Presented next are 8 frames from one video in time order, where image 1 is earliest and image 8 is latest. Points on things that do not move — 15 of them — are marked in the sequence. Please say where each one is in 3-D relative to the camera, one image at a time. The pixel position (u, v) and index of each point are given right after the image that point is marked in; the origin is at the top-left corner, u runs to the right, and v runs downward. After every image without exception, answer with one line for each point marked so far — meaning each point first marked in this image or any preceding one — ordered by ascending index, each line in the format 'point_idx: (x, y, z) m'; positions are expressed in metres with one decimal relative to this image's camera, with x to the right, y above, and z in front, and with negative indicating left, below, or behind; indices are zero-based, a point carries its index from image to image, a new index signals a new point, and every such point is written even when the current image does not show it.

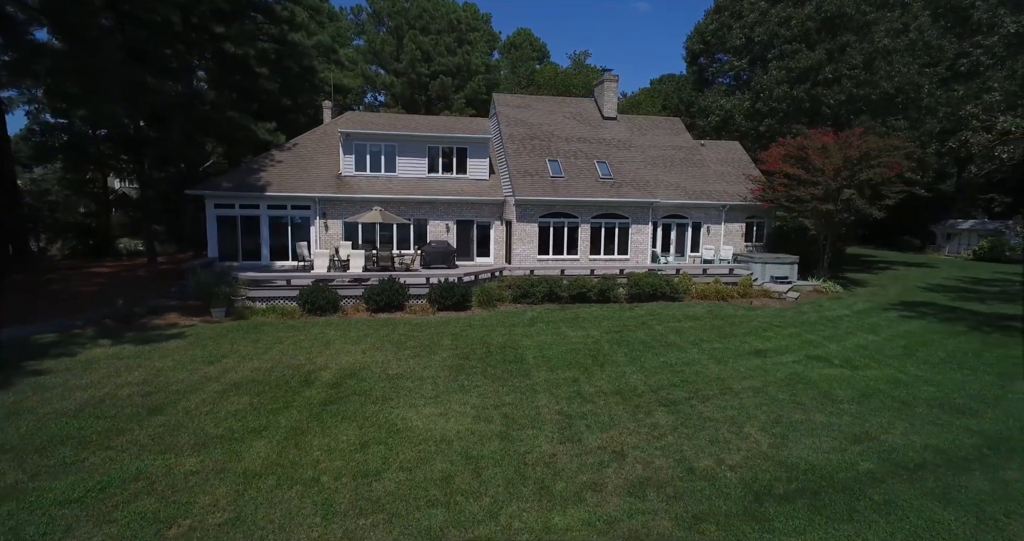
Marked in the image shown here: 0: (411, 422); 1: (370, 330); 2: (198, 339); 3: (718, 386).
0: (-1.3, -1.9, +6.4) m
1: (-3.3, -1.3, +11.3) m
2: (-6.4, -1.4, +10.3) m
3: (+3.3, -1.8, +8.0) m
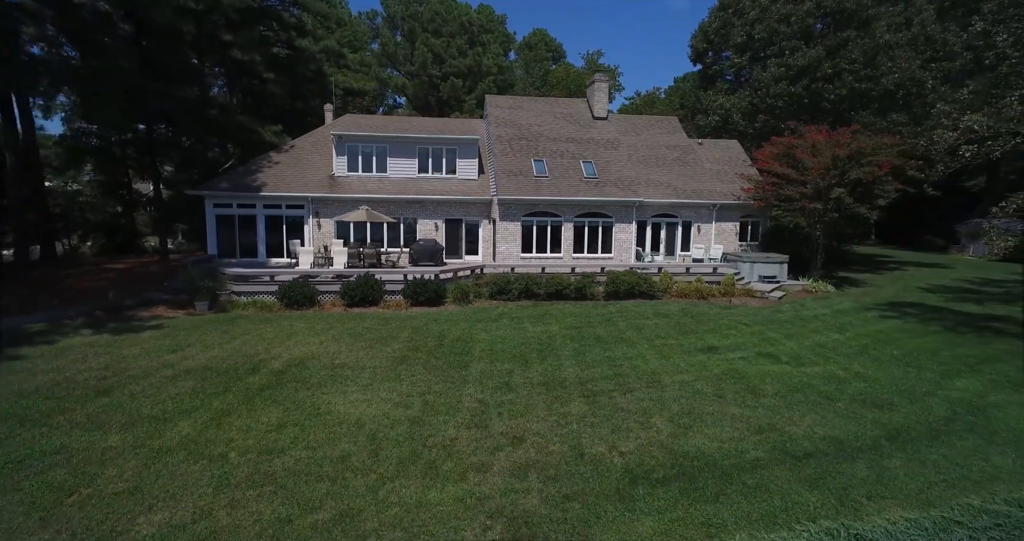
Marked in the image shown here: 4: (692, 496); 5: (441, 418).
0: (-2.4, -1.9, +6.8) m
1: (-4.2, -1.3, +11.8) m
2: (-7.4, -1.3, +10.9) m
3: (+2.2, -1.8, +8.3) m
4: (+1.9, -2.3, +5.1) m
5: (-0.9, -2.0, +6.6) m
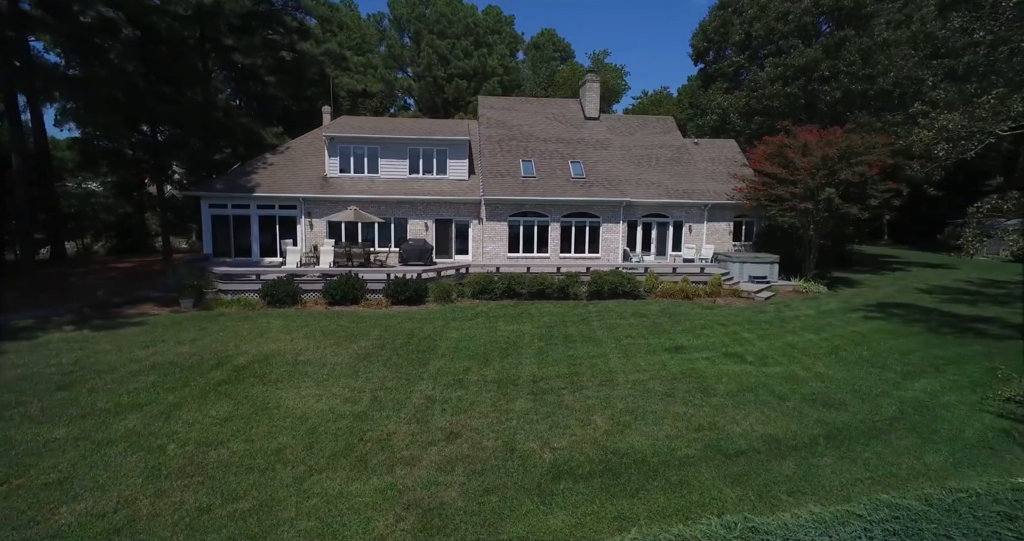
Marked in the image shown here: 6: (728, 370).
0: (-3.2, -1.8, +7.0) m
1: (-4.9, -1.2, +12.1) m
2: (-8.1, -1.3, +11.2) m
3: (+1.5, -1.8, +8.3) m
4: (+1.0, -2.3, +5.2) m
5: (-1.7, -1.9, +6.8) m
6: (+3.9, -1.8, +8.9) m
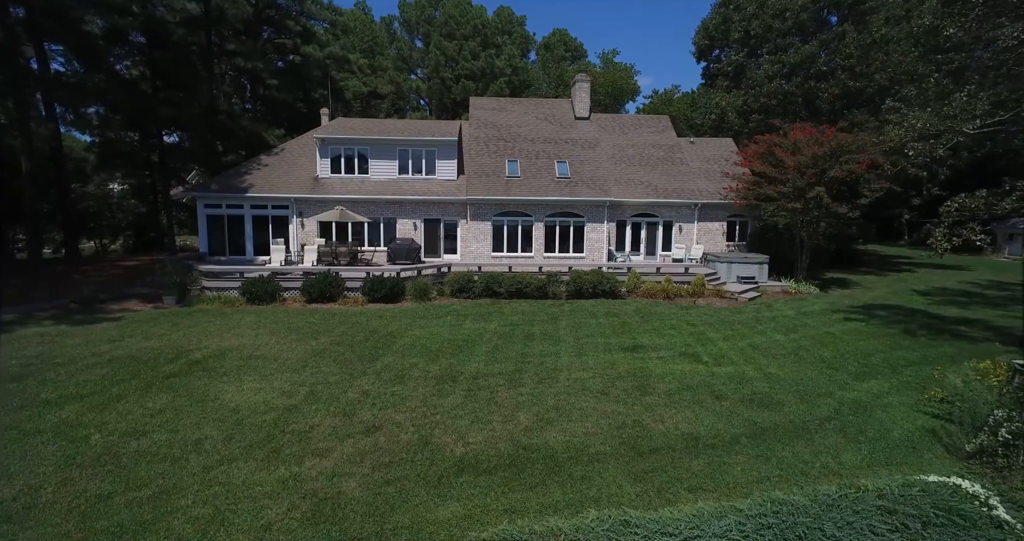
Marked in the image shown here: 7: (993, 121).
0: (-4.2, -1.8, +7.2) m
1: (-5.7, -1.2, +12.4) m
2: (-8.9, -1.2, +11.6) m
3: (+0.5, -1.8, +8.4) m
4: (0.0, -2.3, +5.3) m
5: (-2.7, -1.9, +6.9) m
6: (+3.0, -1.8, +8.9) m
7: (+9.8, +3.0, +10.2) m
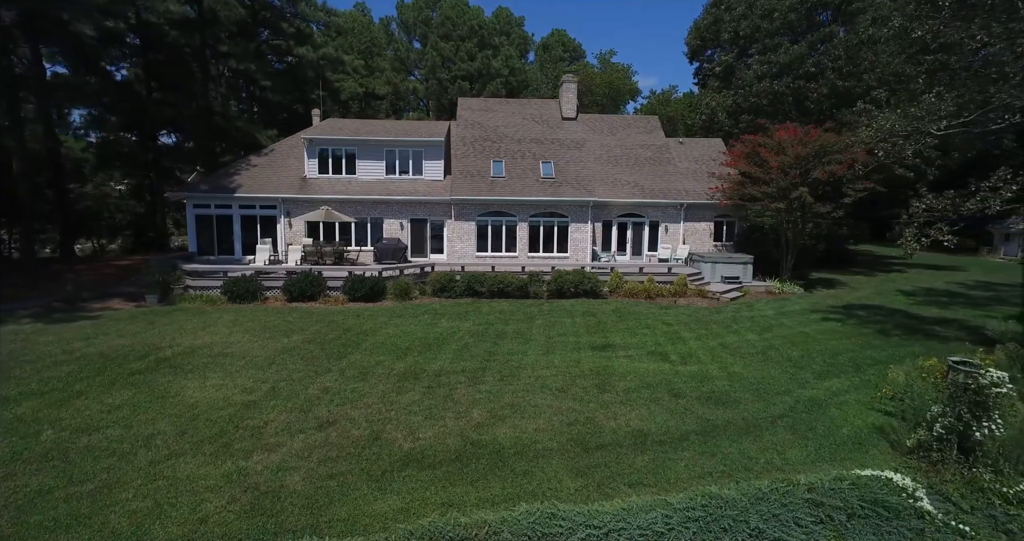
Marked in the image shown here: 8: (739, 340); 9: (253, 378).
0: (-4.8, -1.8, +7.3) m
1: (-6.3, -1.2, +12.5) m
2: (-9.5, -1.2, +11.7) m
3: (-0.1, -1.7, +8.5) m
4: (-0.7, -2.3, +5.4) m
5: (-3.3, -1.9, +7.0) m
6: (+2.3, -1.8, +9.0) m
7: (+9.2, +3.1, +10.3) m
8: (+5.2, -1.6, +11.3) m
9: (-4.1, -1.7, +7.9) m
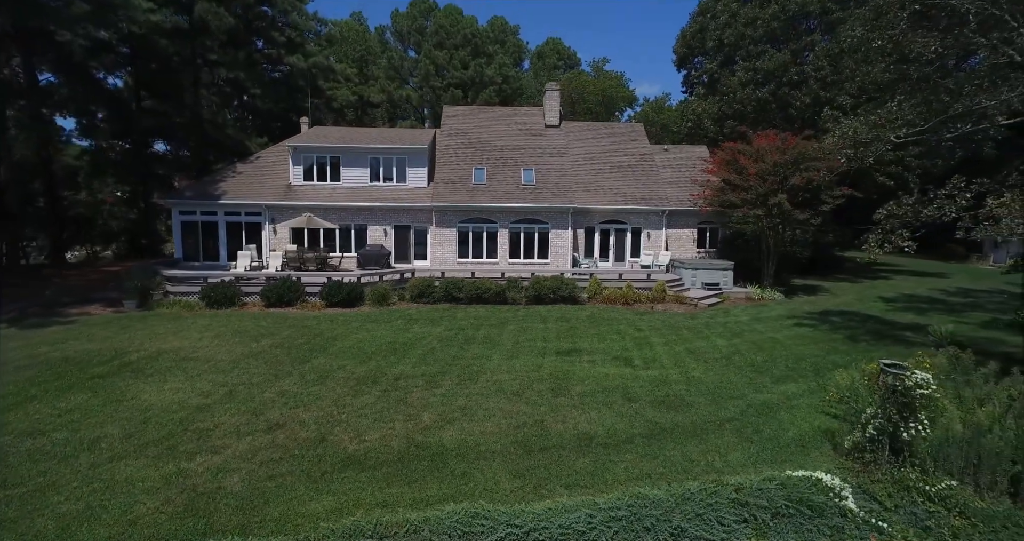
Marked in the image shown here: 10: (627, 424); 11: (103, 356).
0: (-5.5, -1.8, +7.4) m
1: (-7.0, -1.3, +12.5) m
2: (-10.2, -1.3, +11.8) m
3: (-0.8, -1.8, +8.6) m
4: (-1.3, -2.3, +5.4) m
5: (-4.0, -1.9, +7.1) m
6: (+1.6, -1.9, +9.0) m
7: (+8.5, +2.9, +10.4) m
8: (+4.5, -1.7, +11.4) m
9: (-4.8, -1.8, +8.0) m
10: (+1.6, -2.1, +6.9) m
11: (-7.6, -1.6, +9.2) m
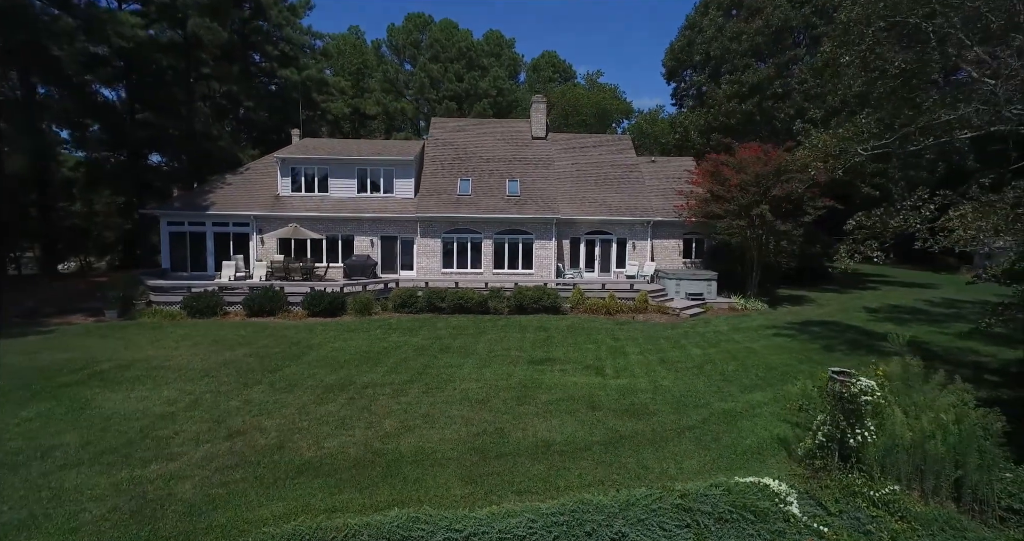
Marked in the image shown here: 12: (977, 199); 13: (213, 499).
0: (-6.1, -2.0, +7.4) m
1: (-7.6, -1.5, +12.6) m
2: (-10.8, -1.5, +11.9) m
3: (-1.3, -2.0, +8.6) m
4: (-1.9, -2.4, +5.5) m
5: (-4.6, -2.1, +7.2) m
6: (+1.1, -2.0, +9.1) m
7: (+8.0, +2.7, +10.6) m
8: (+3.9, -1.9, +11.4) m
9: (-5.4, -1.9, +8.0) m
10: (+1.1, -2.3, +7.0) m
11: (-8.1, -1.8, +9.2) m
12: (+8.1, +1.2, +8.6) m
13: (-3.2, -2.4, +5.2) m
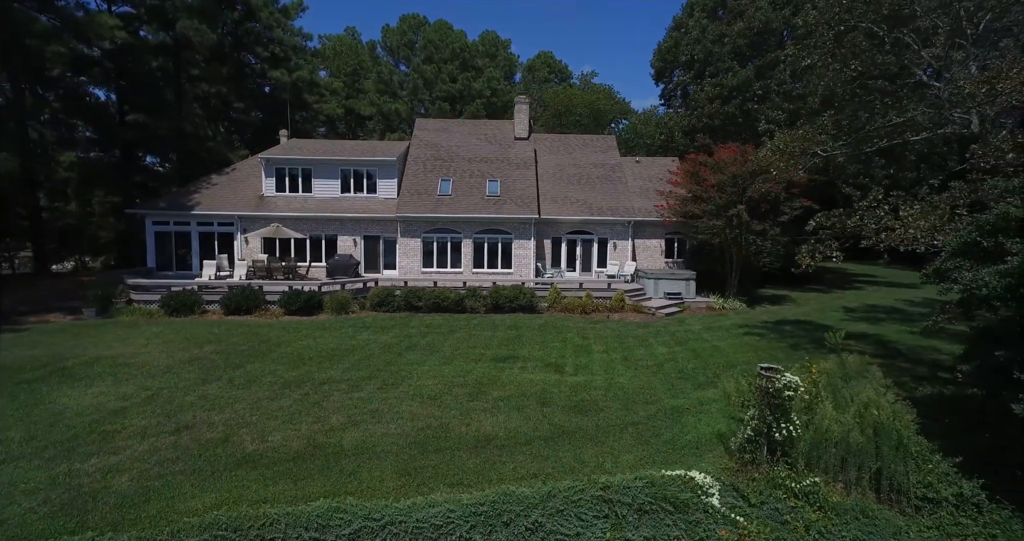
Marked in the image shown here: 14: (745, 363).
0: (-6.8, -1.9, +7.6) m
1: (-8.3, -1.5, +12.7) m
2: (-11.5, -1.5, +12.0) m
3: (-2.1, -1.9, +8.7) m
4: (-2.7, -2.4, +5.6) m
5: (-5.4, -2.0, +7.3) m
6: (+0.3, -2.0, +9.2) m
7: (+7.2, +2.7, +10.8) m
8: (+3.1, -1.9, +11.6) m
9: (-6.1, -1.9, +8.2) m
10: (+0.3, -2.2, +7.1) m
11: (-8.9, -1.7, +9.4) m
12: (+7.3, +1.3, +8.7) m
13: (-3.9, -2.4, +5.3) m
14: (+5.0, -2.0, +10.6) m
